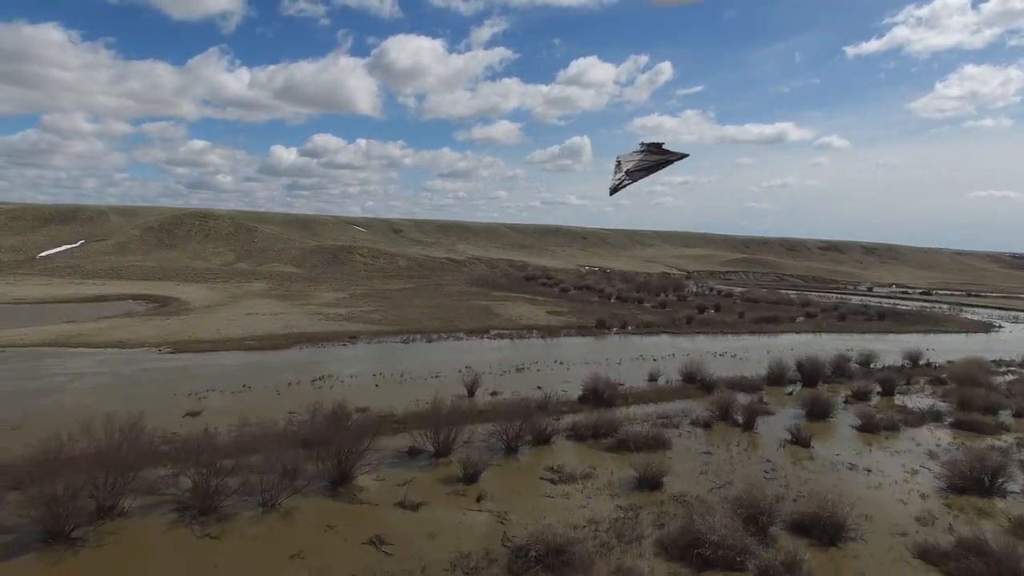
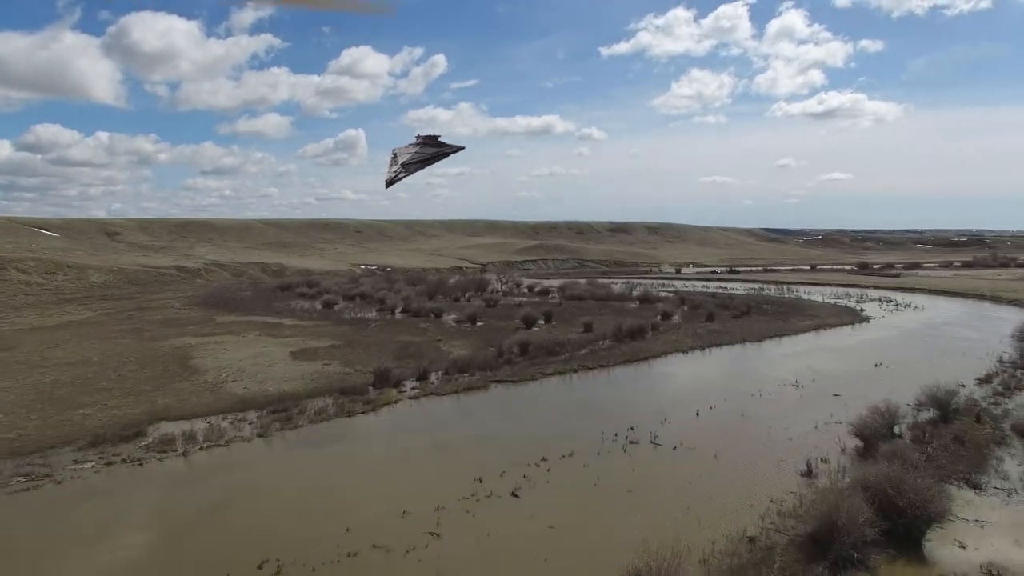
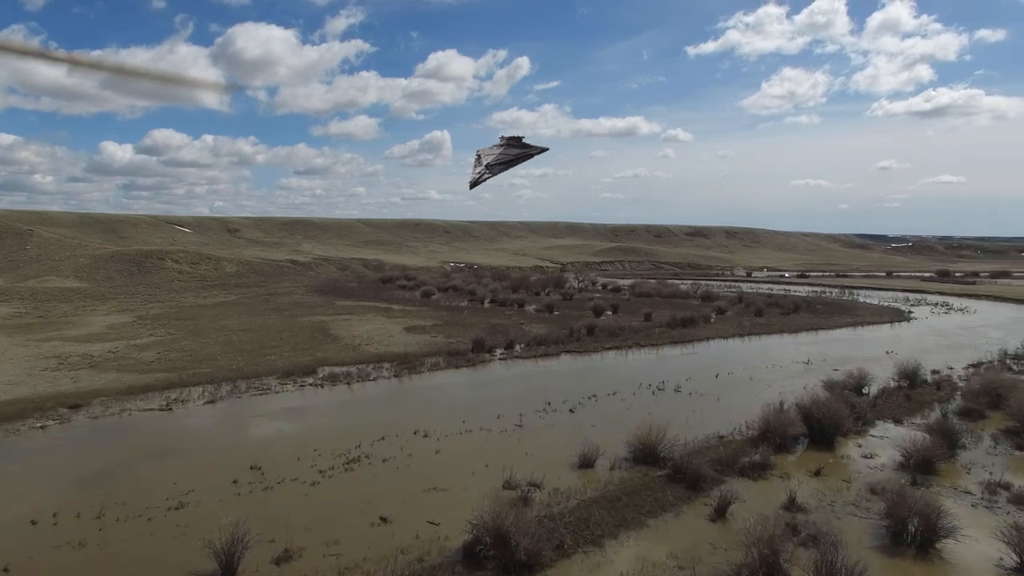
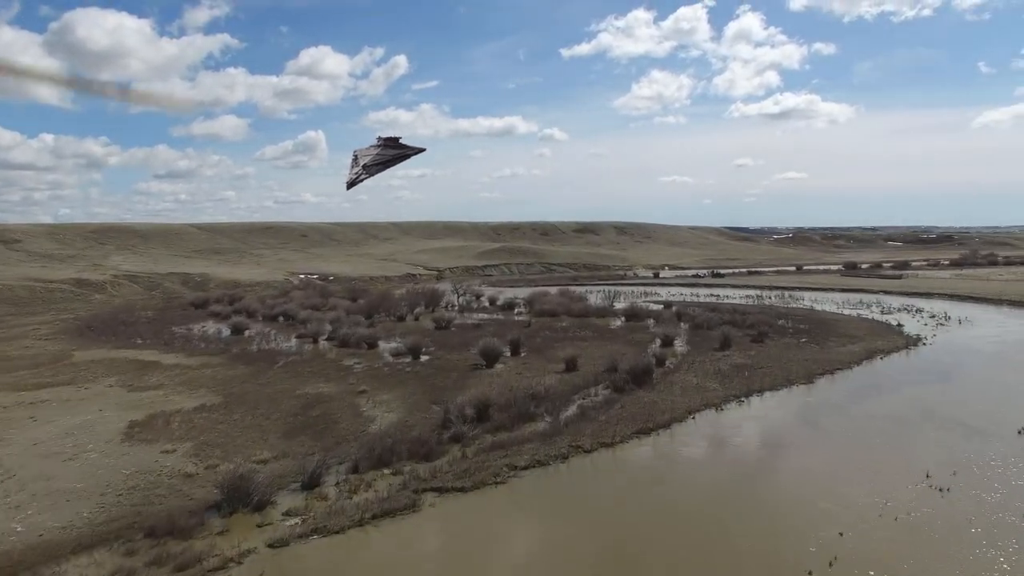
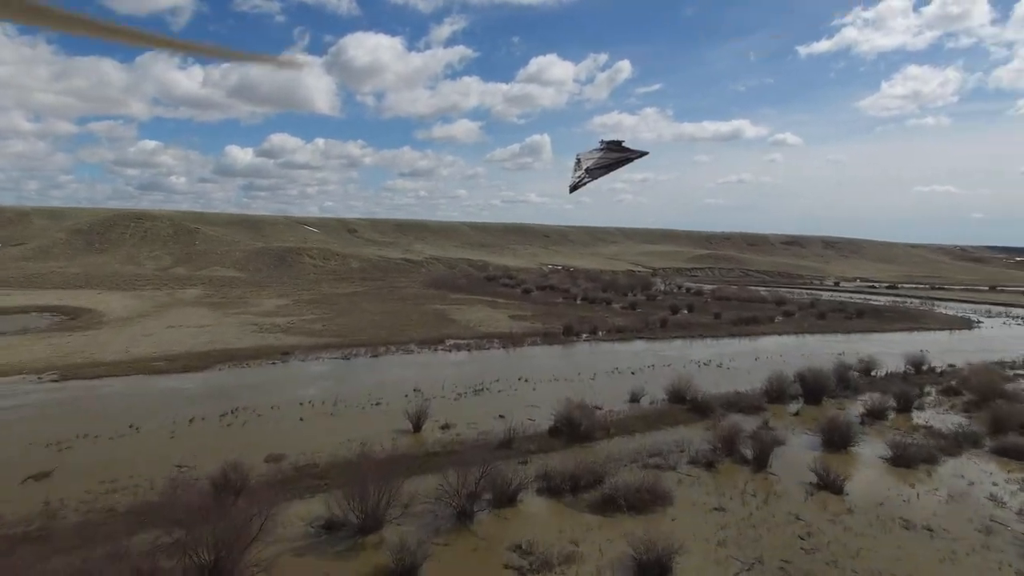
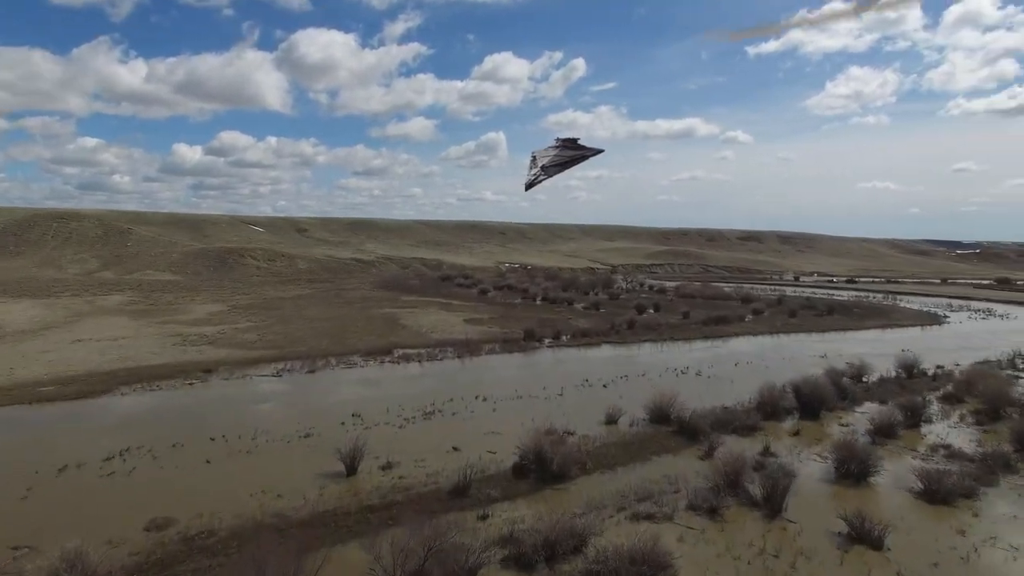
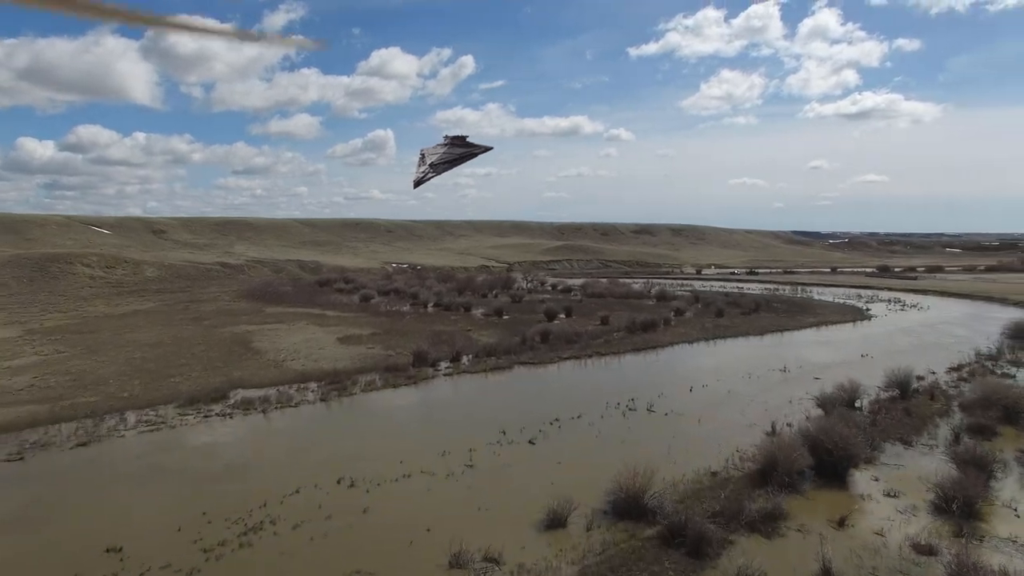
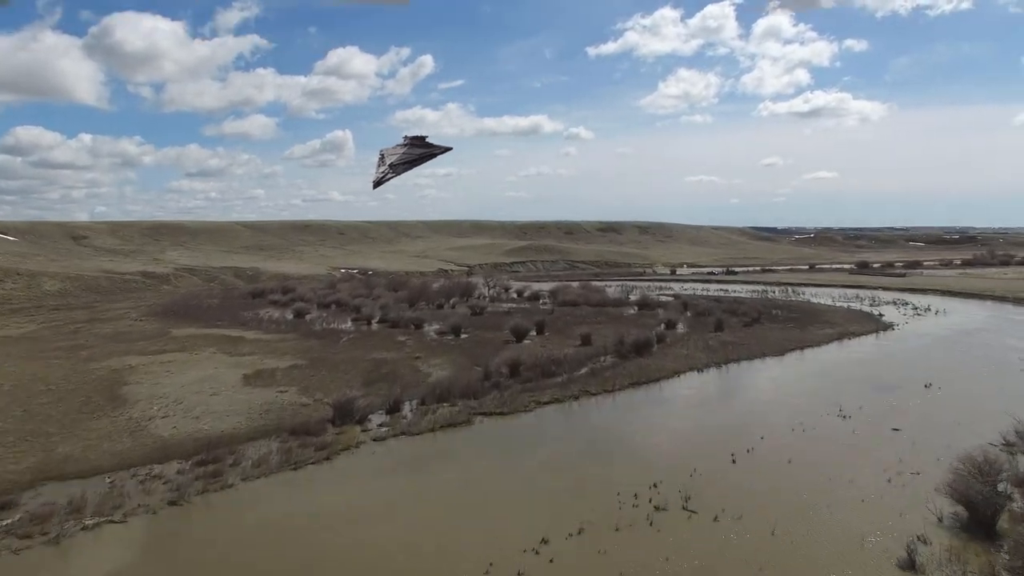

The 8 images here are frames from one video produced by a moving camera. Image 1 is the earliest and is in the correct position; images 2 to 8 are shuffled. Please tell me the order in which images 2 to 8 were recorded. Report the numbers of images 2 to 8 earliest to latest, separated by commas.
5, 6, 3, 7, 2, 8, 4
